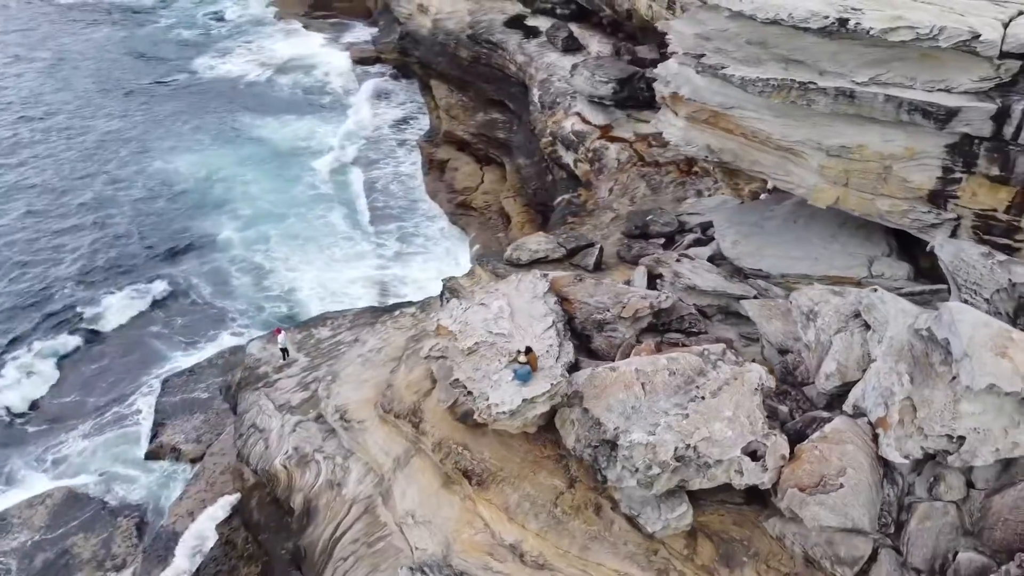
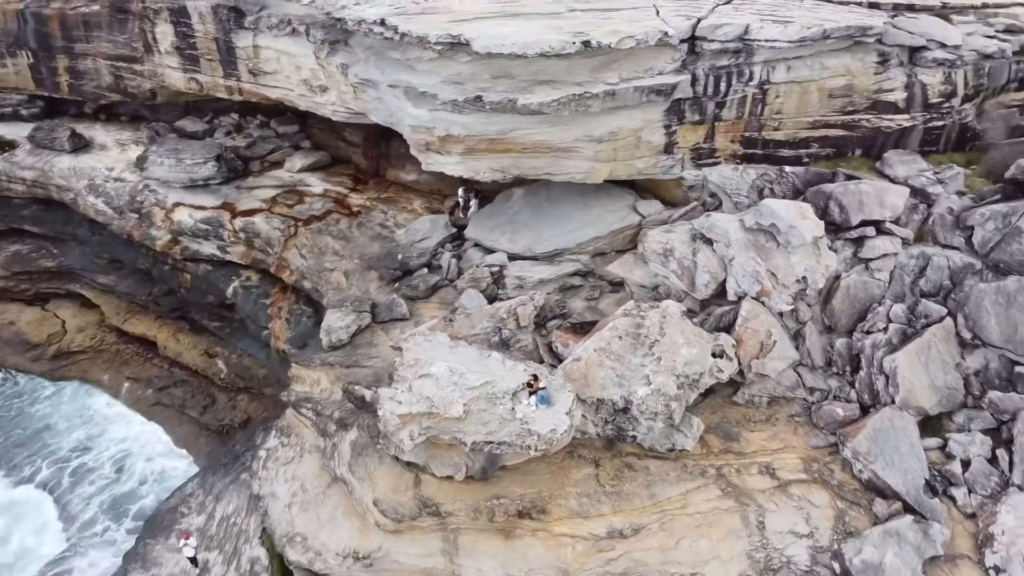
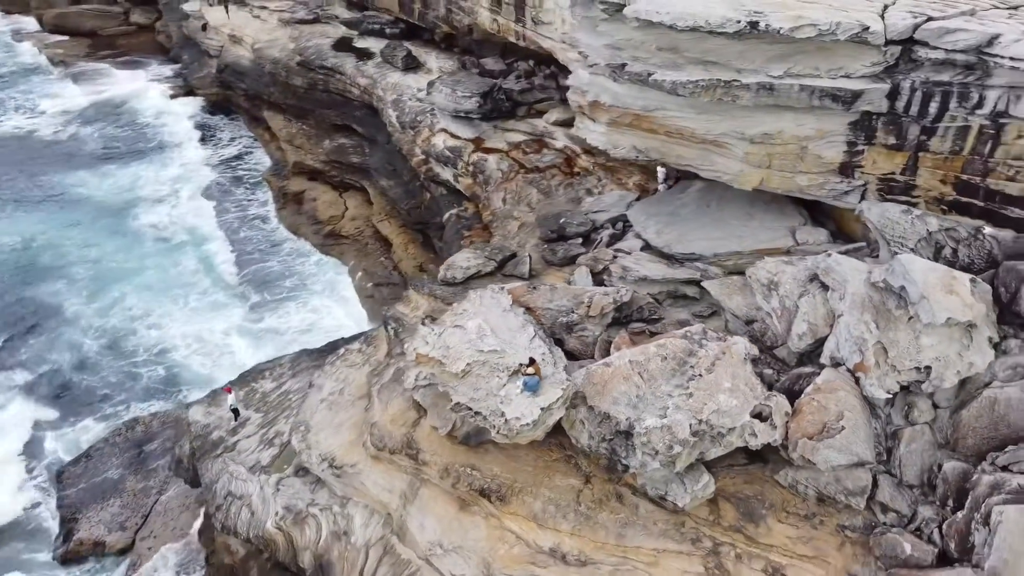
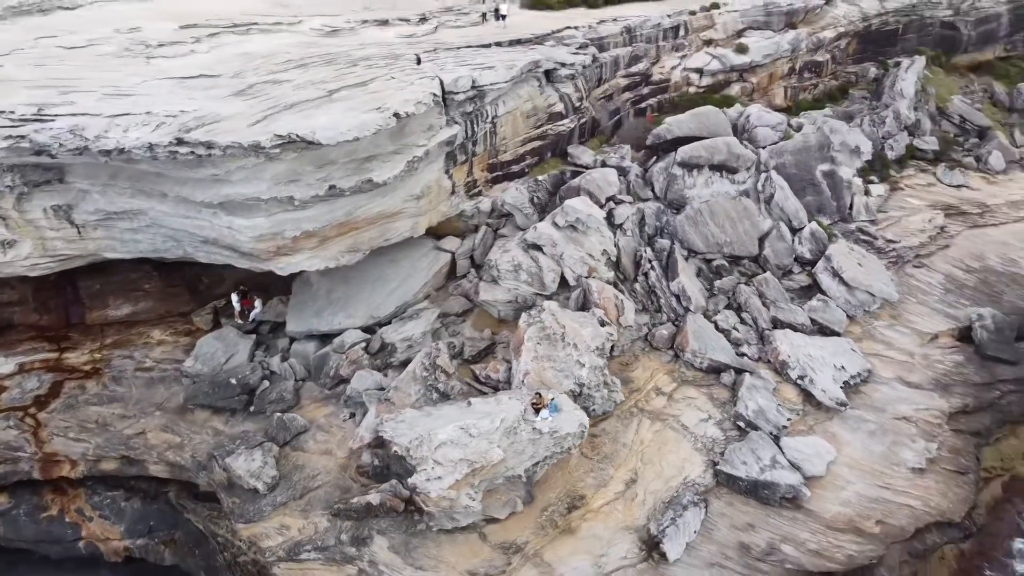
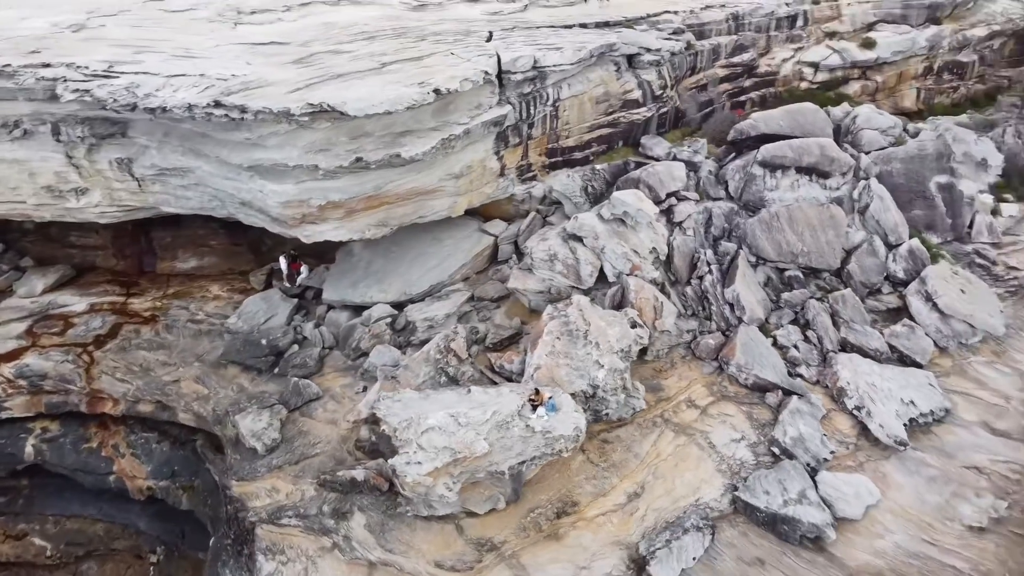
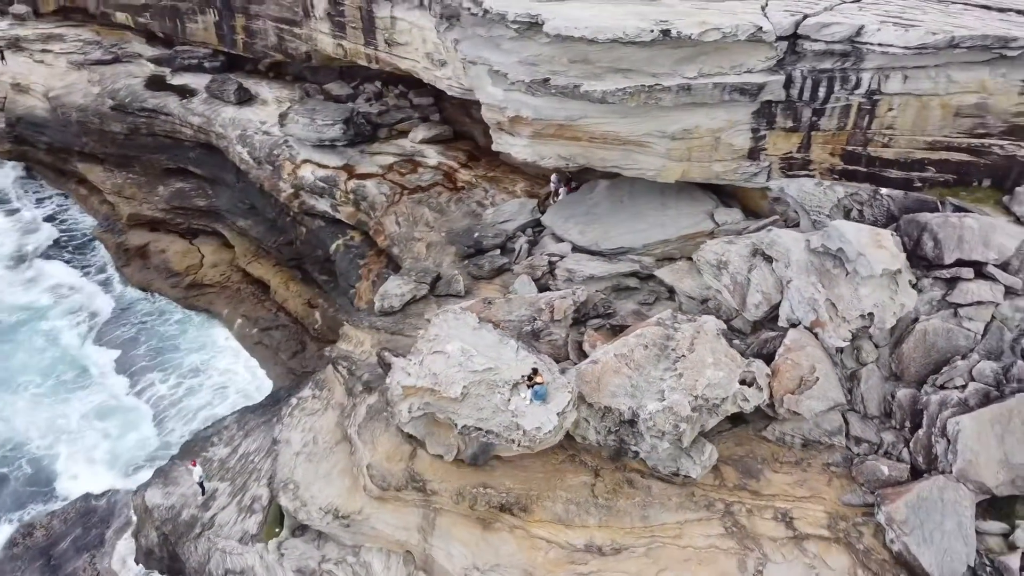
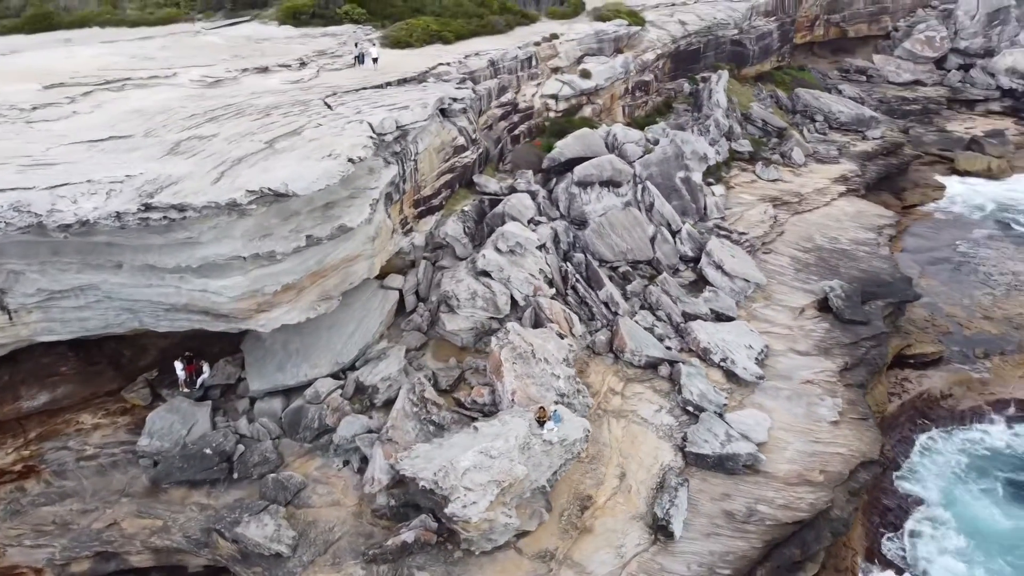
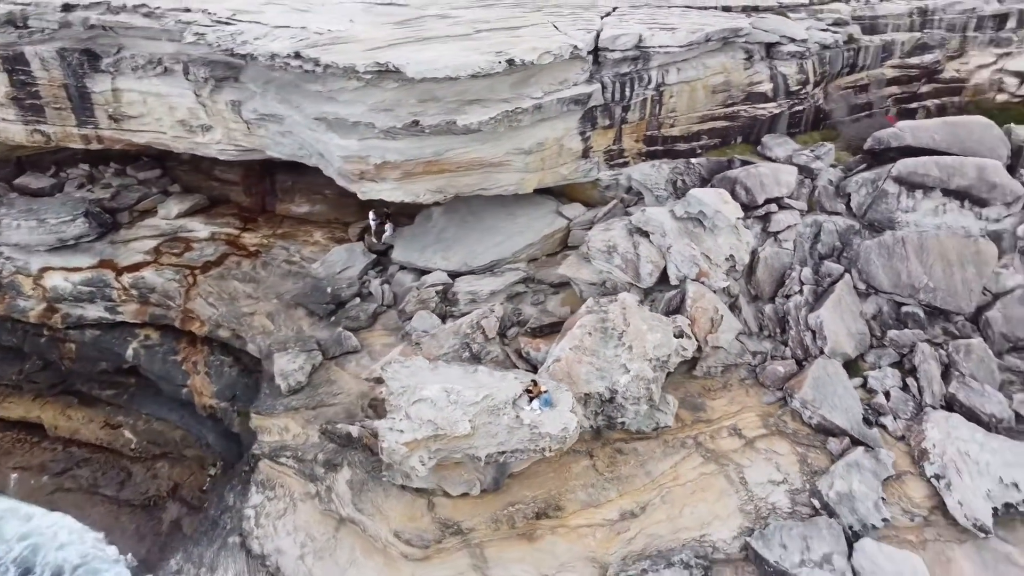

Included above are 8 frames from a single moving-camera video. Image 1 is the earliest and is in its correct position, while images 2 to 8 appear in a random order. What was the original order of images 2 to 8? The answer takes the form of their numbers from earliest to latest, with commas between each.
3, 6, 2, 8, 5, 4, 7
